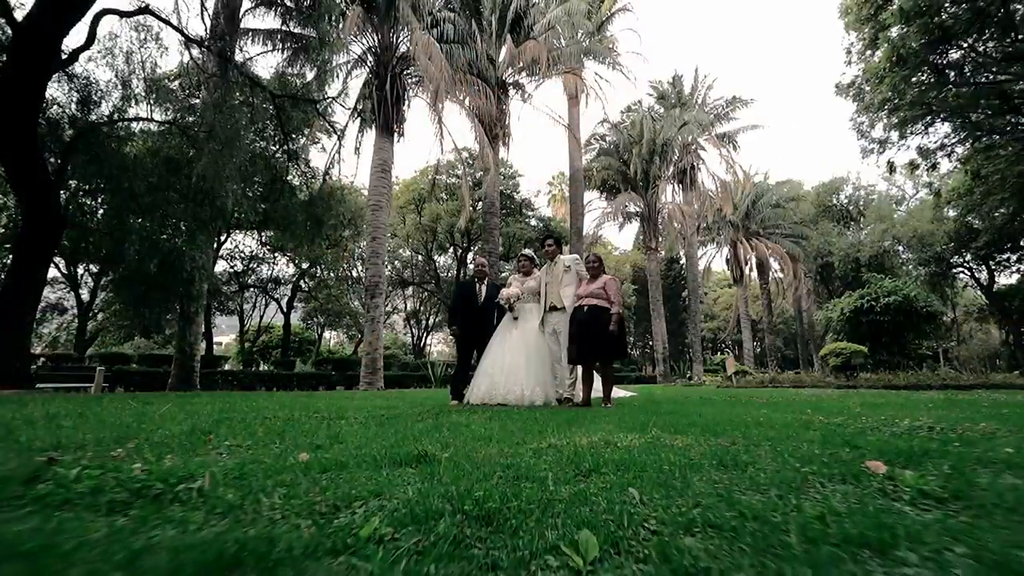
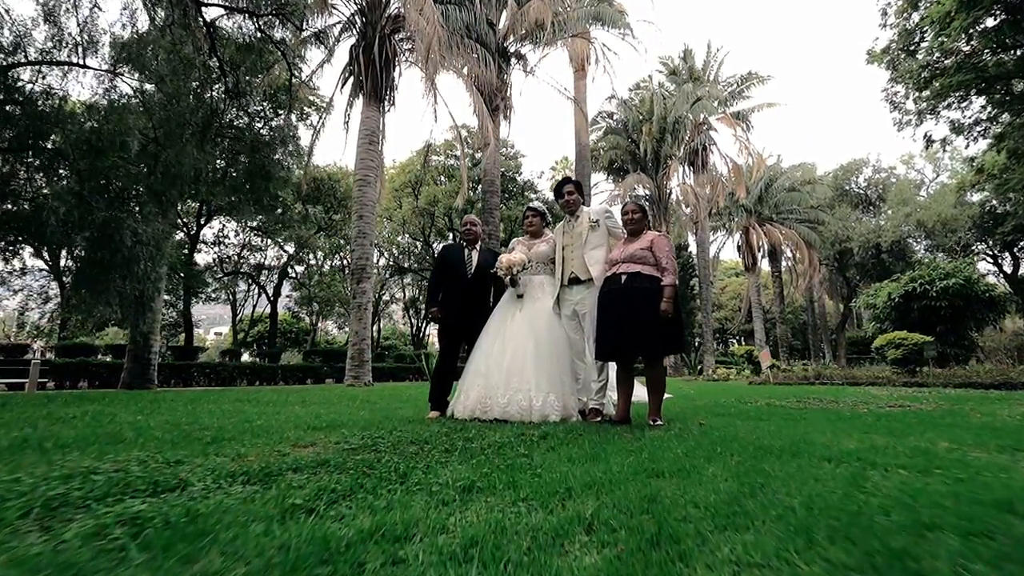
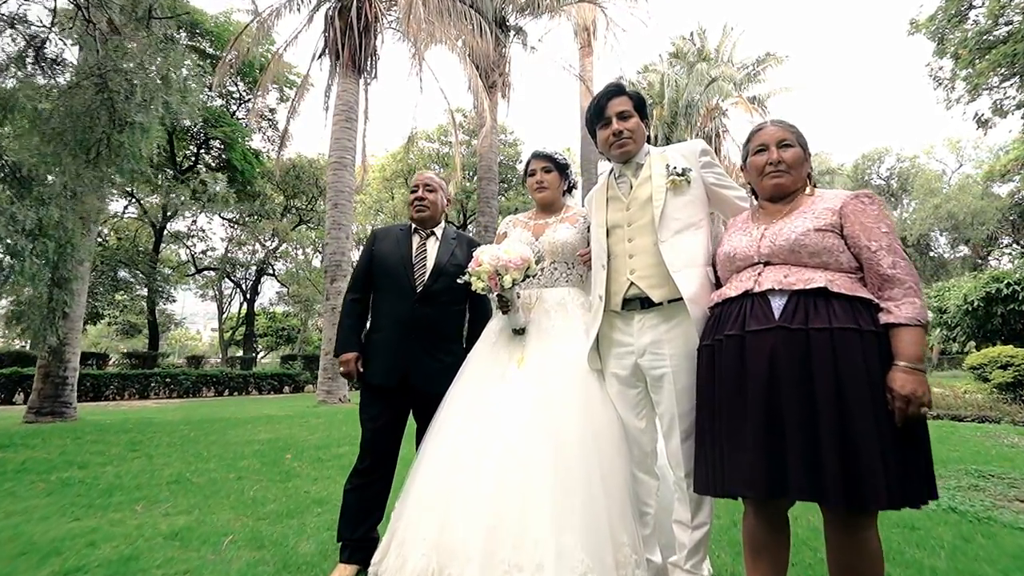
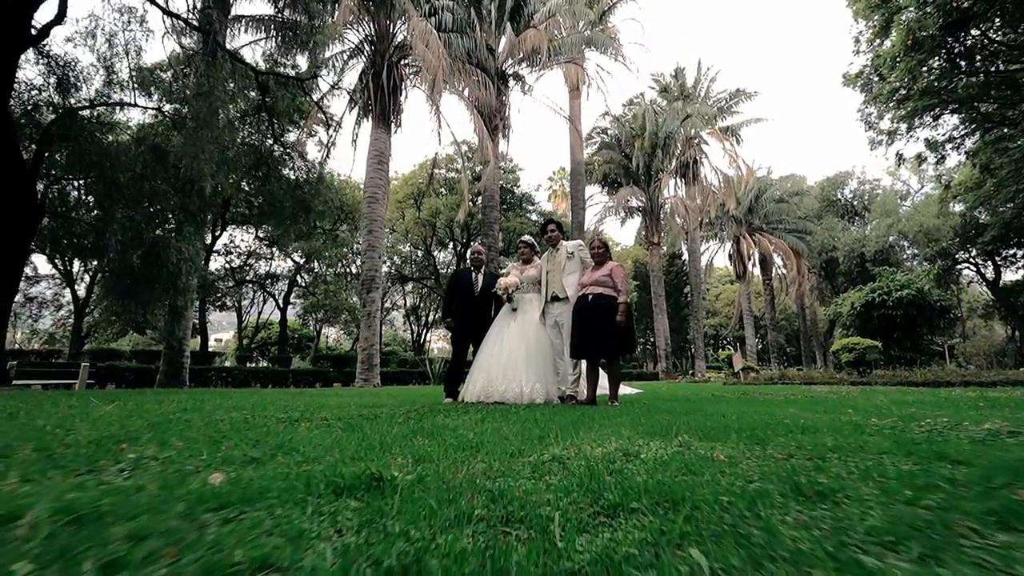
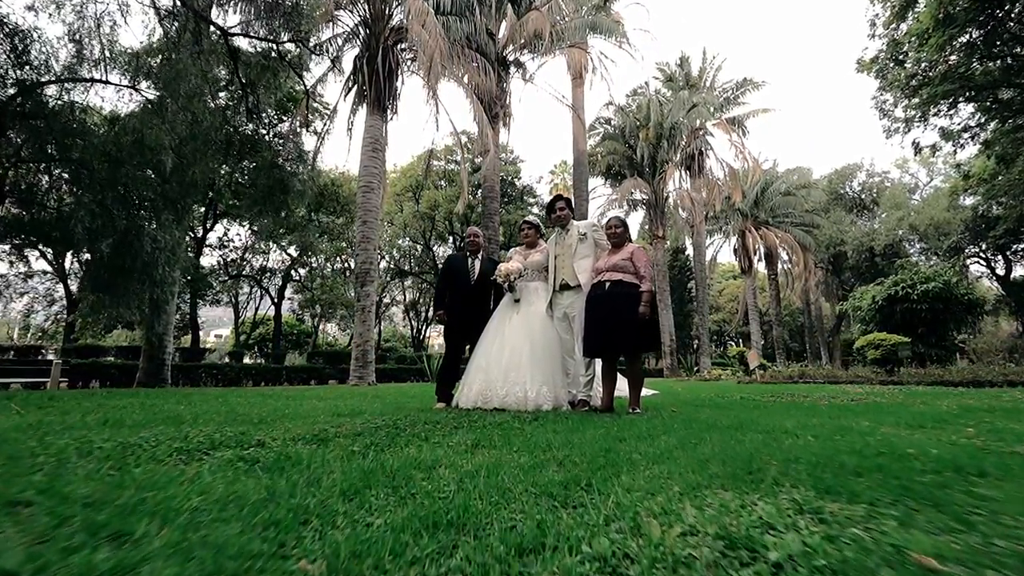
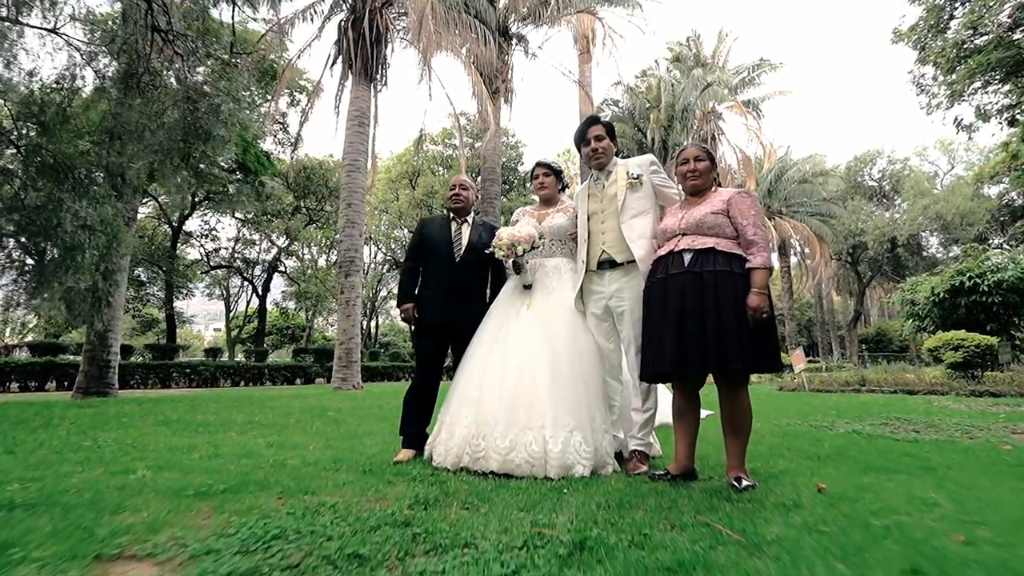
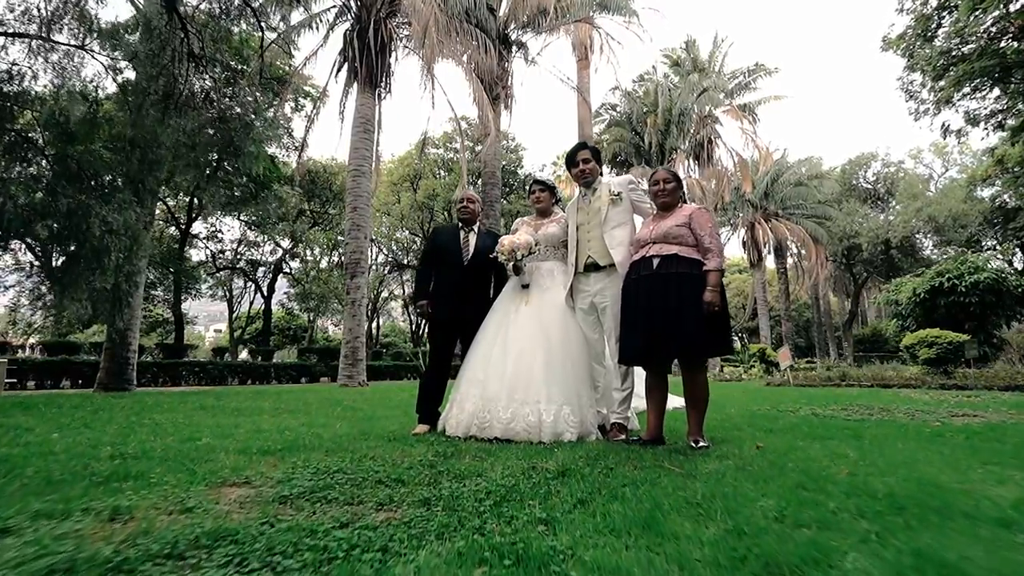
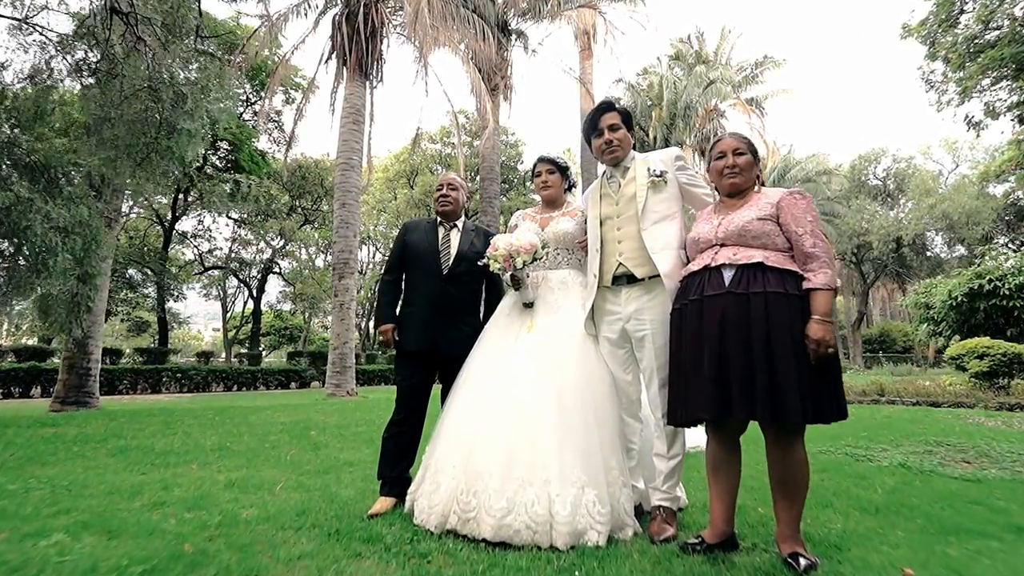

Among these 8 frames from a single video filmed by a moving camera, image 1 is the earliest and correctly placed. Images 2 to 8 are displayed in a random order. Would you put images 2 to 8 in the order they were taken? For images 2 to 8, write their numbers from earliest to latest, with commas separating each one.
4, 5, 2, 7, 6, 8, 3
